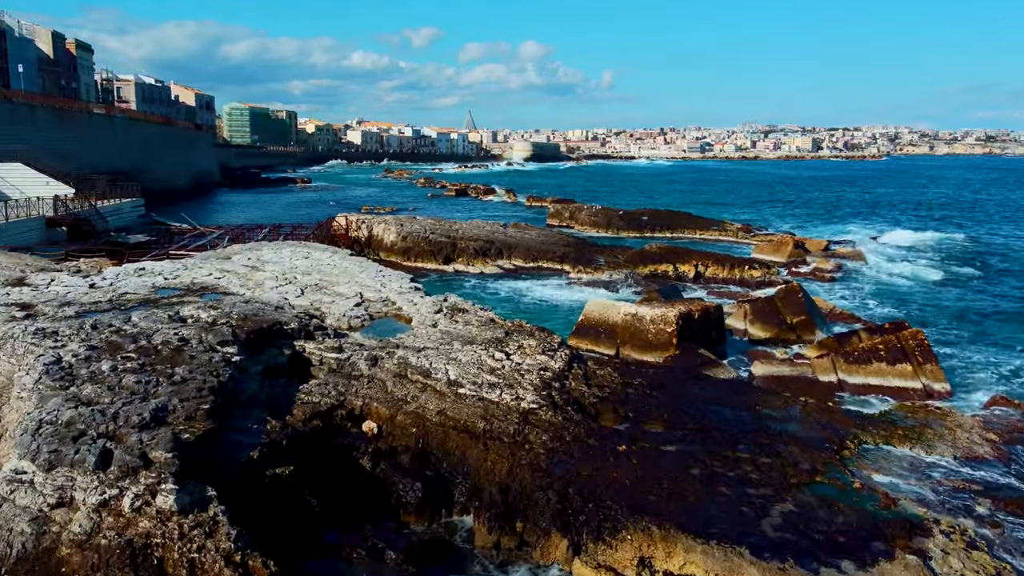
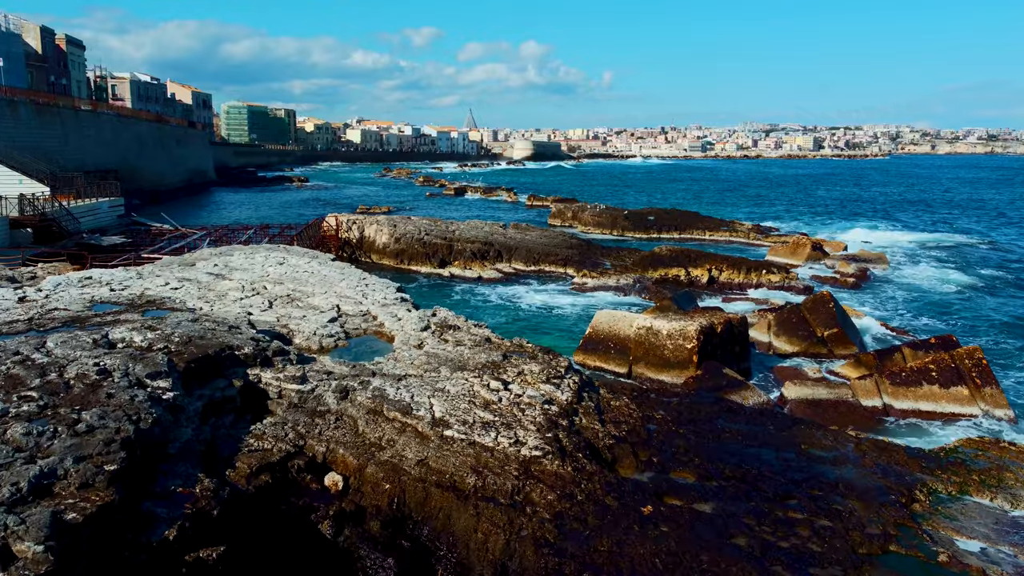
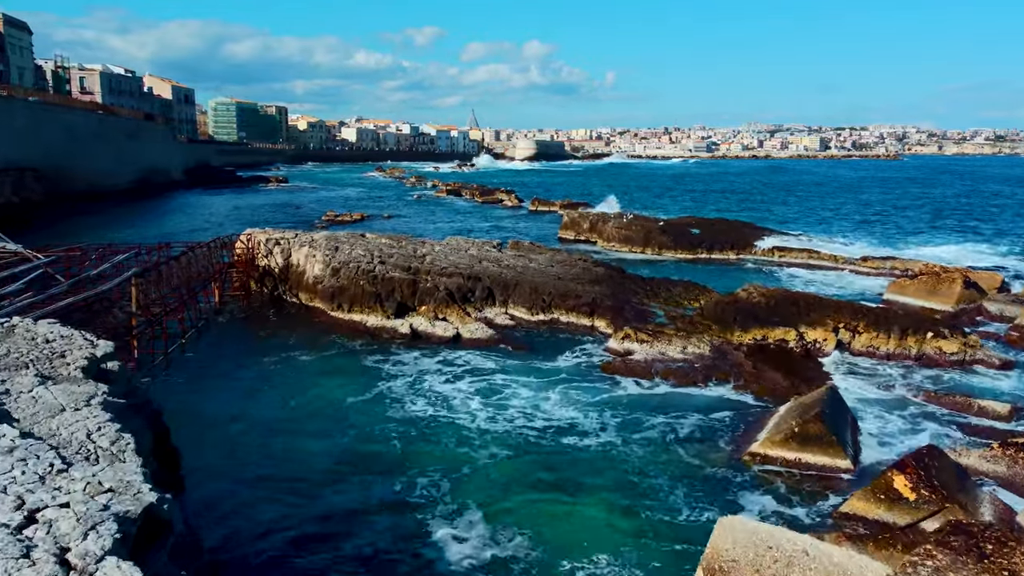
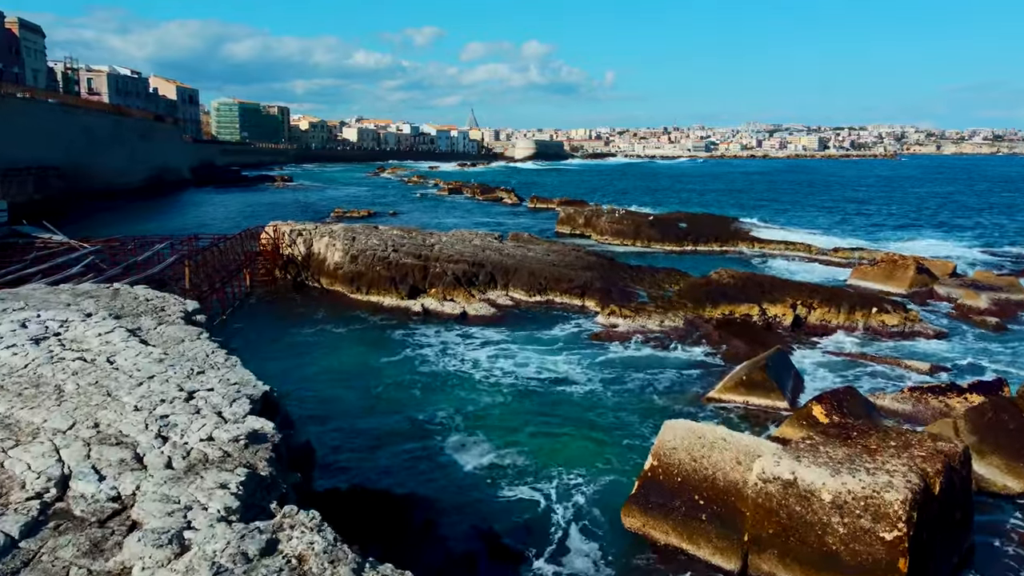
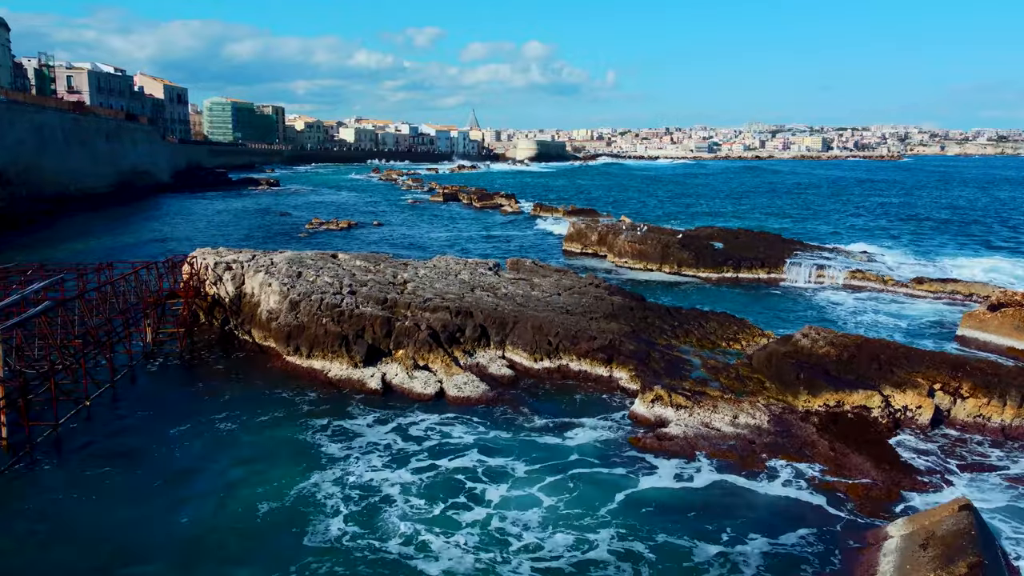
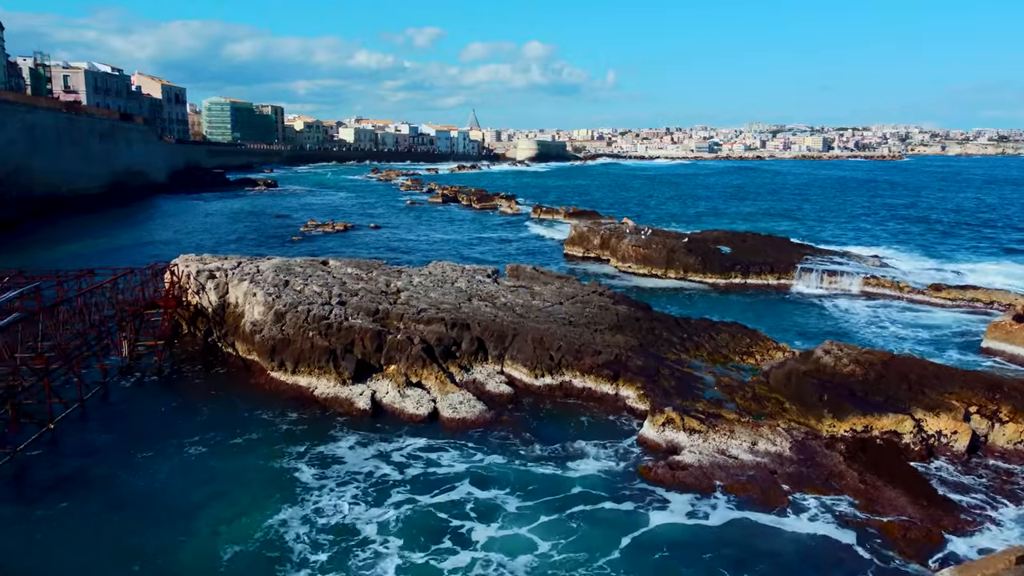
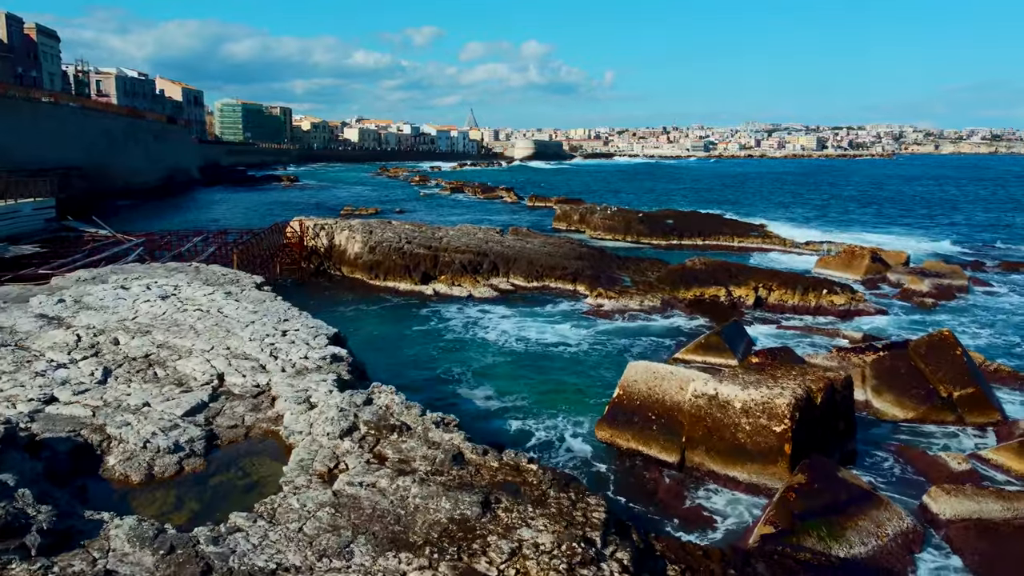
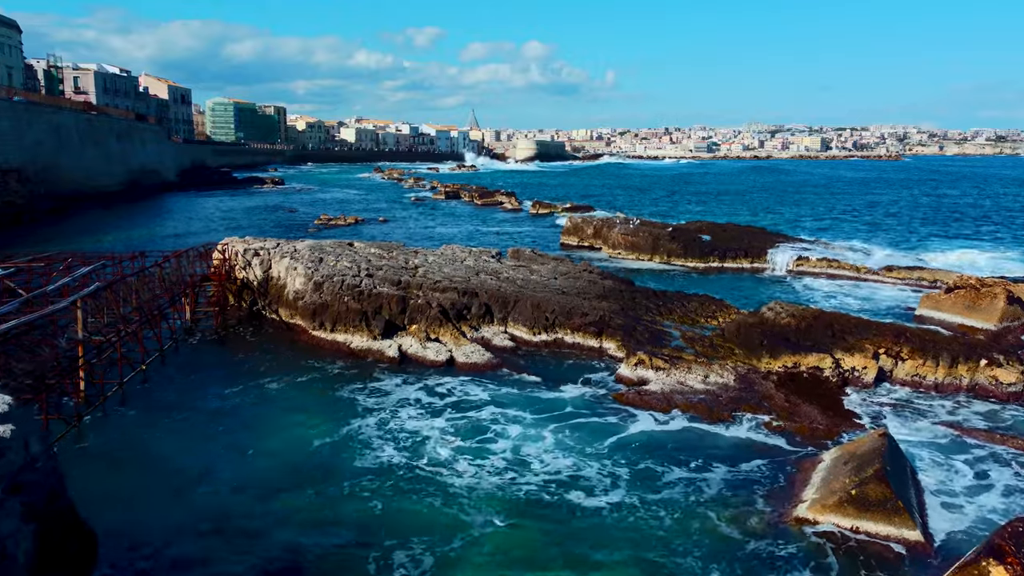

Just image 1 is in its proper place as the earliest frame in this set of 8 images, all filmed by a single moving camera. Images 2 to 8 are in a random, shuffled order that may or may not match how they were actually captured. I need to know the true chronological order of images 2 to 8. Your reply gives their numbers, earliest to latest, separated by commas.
2, 7, 4, 3, 8, 5, 6
